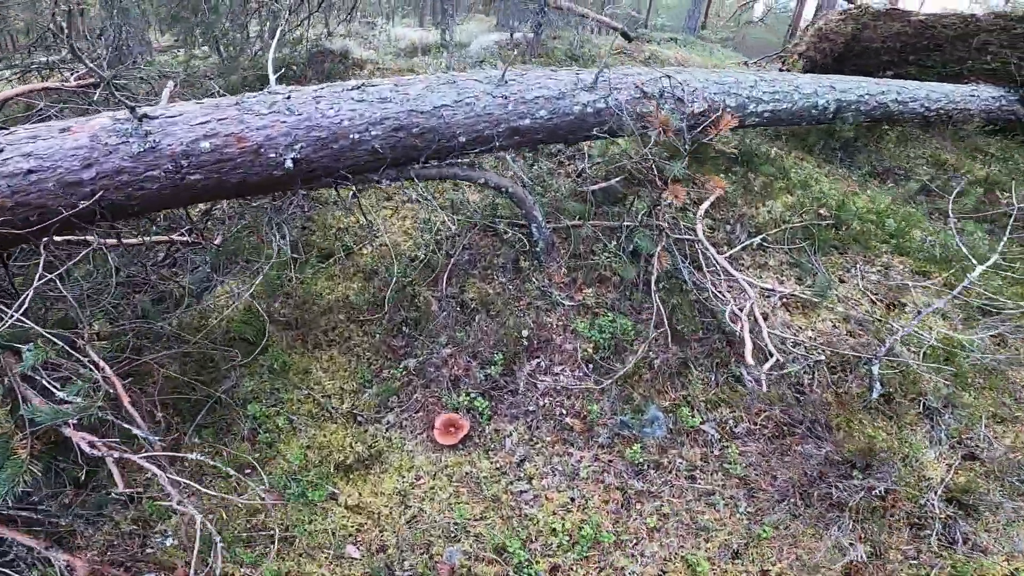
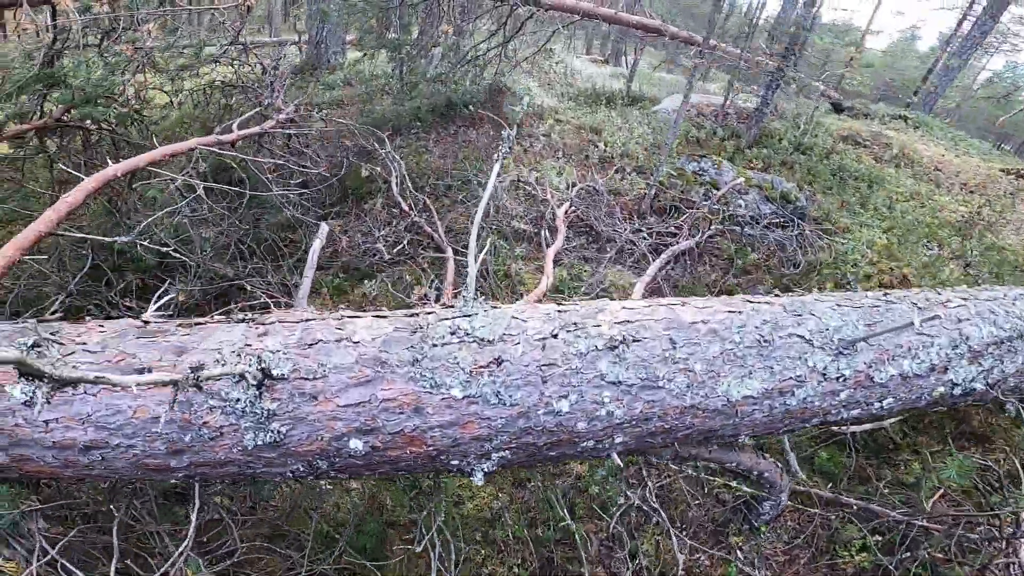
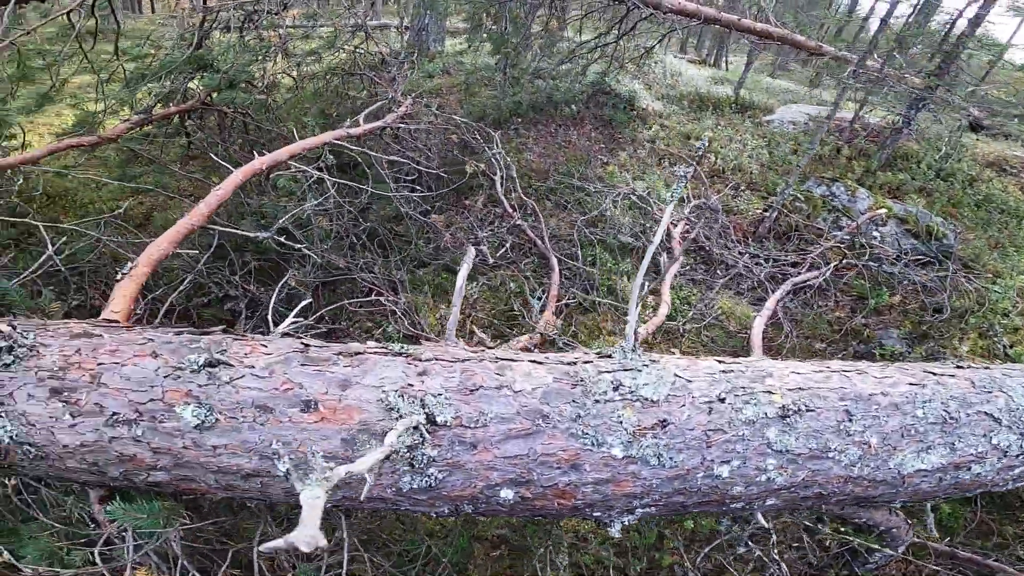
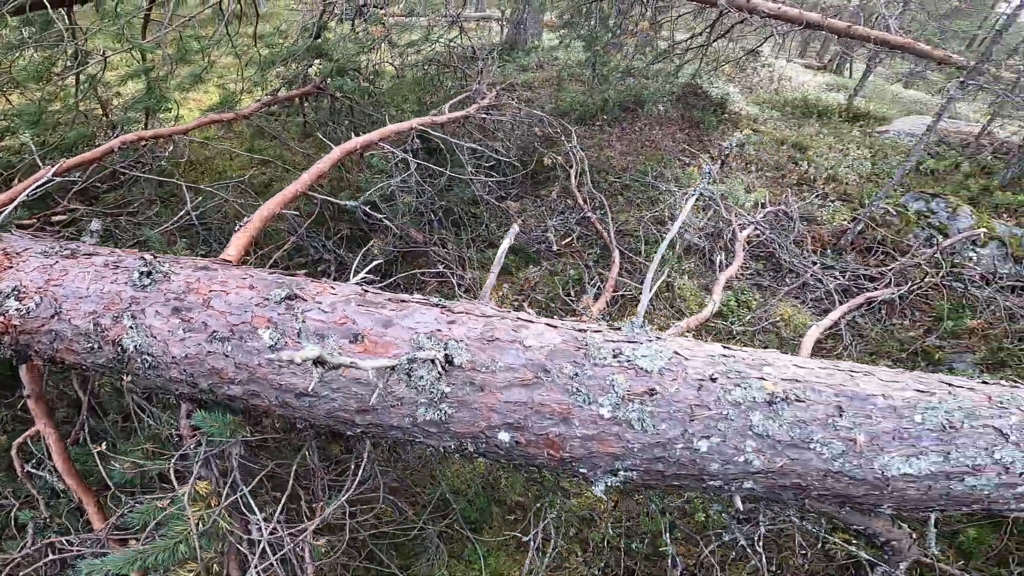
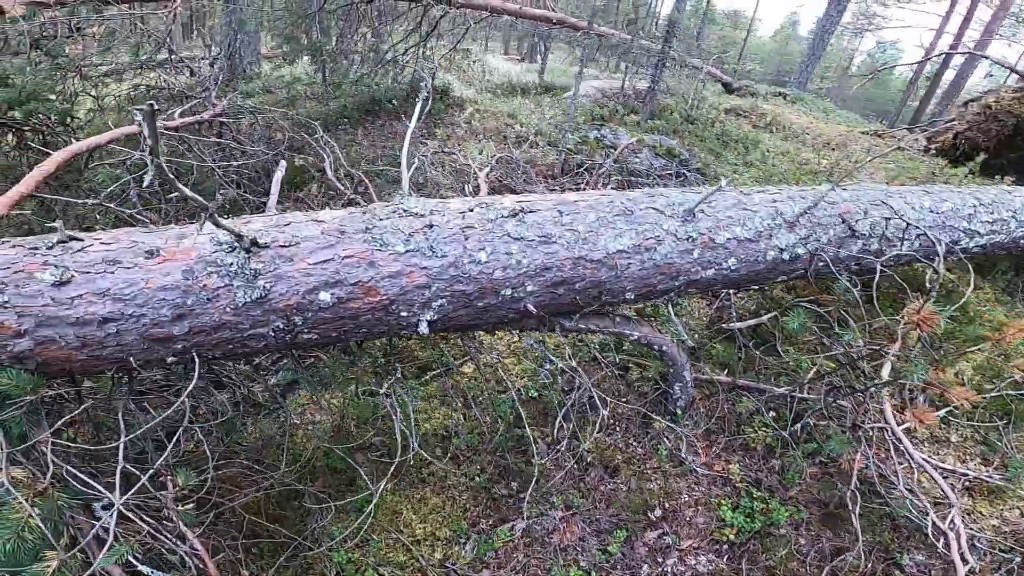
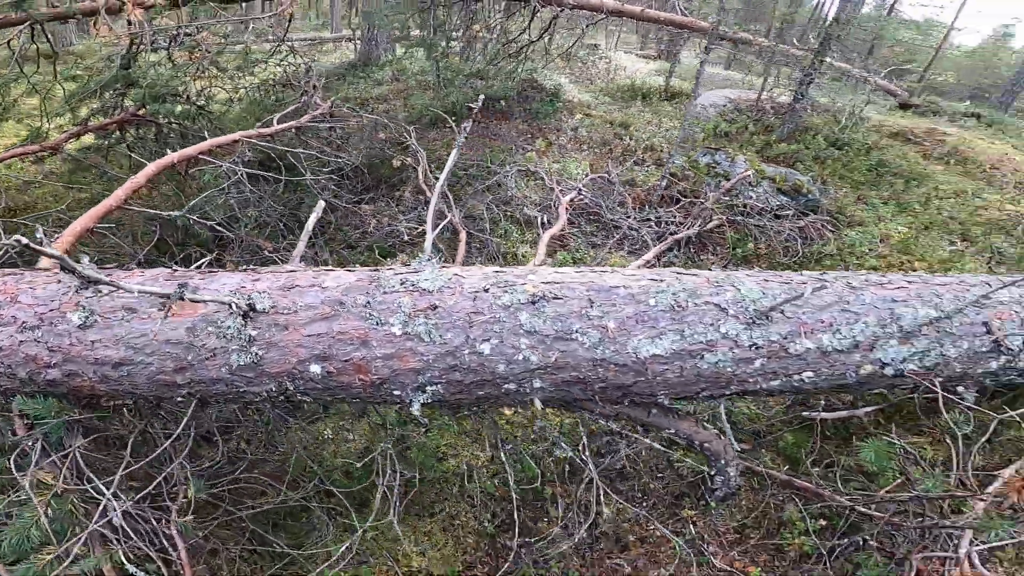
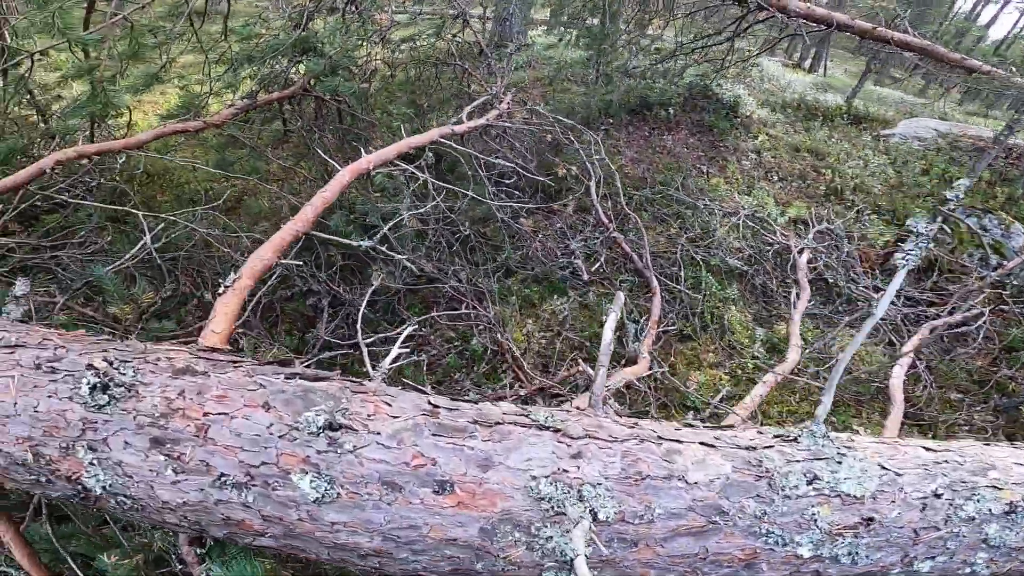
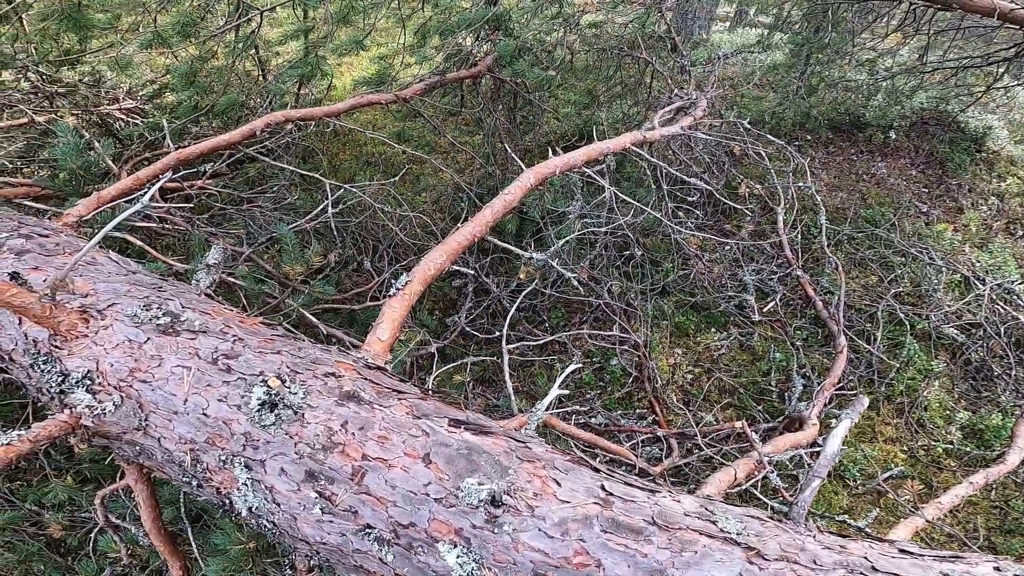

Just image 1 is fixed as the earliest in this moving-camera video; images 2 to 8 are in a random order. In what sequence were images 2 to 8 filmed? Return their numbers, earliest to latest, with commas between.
5, 2, 3, 7, 8, 4, 6
